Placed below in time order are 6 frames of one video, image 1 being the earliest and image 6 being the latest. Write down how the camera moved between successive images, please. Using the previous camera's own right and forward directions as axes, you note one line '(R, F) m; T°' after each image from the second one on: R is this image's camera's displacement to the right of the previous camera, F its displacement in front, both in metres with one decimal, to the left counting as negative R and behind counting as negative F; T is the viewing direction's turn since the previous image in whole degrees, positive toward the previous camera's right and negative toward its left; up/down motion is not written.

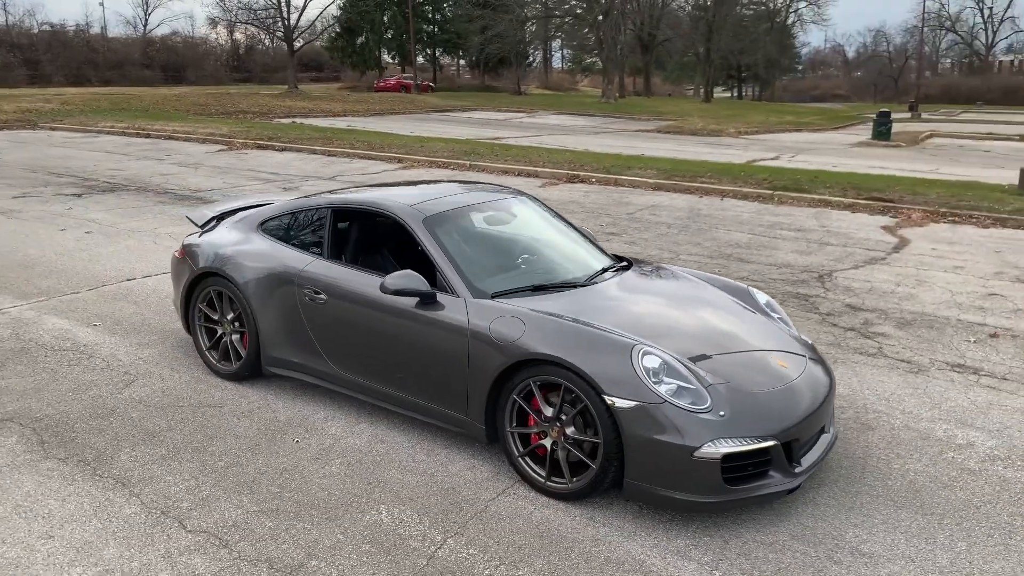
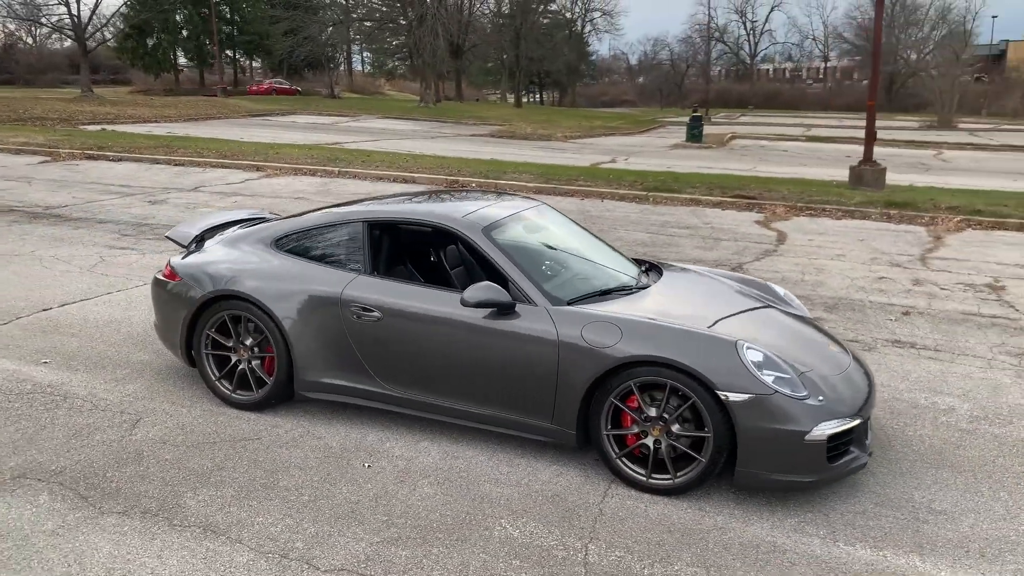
(-1.3, +0.1) m; +14°
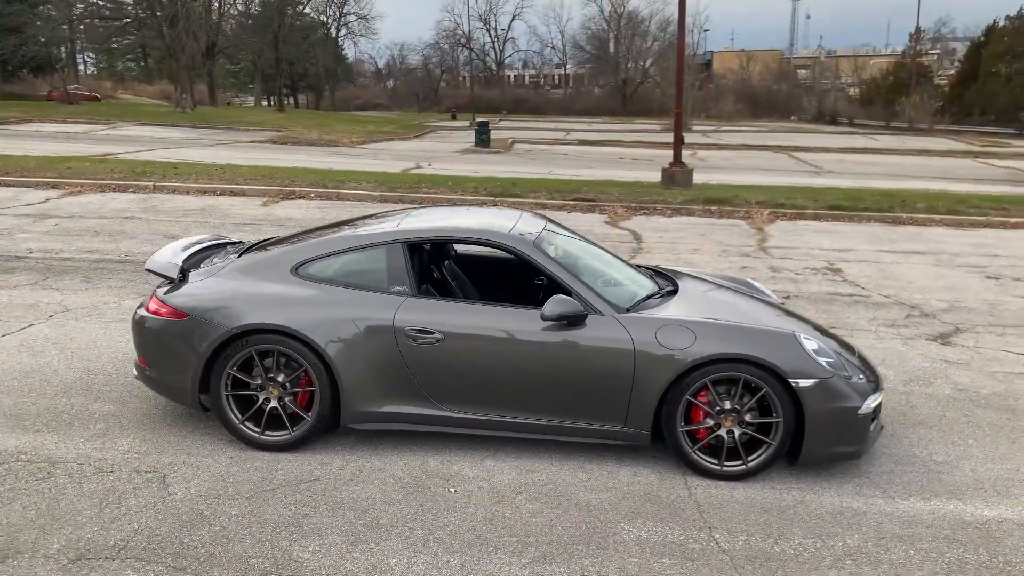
(-1.5, +0.2) m; +17°
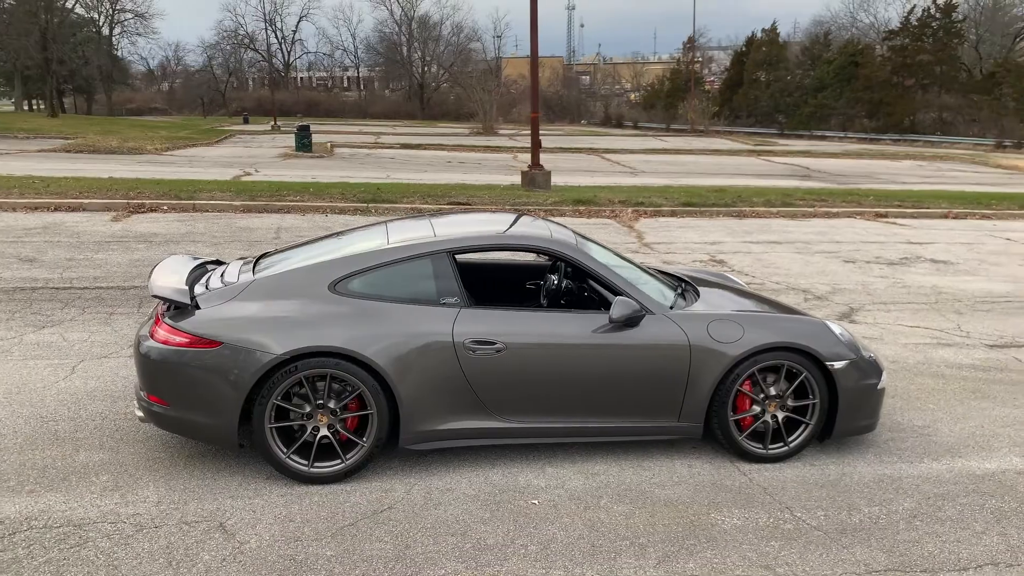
(-1.2, +0.2) m; +14°
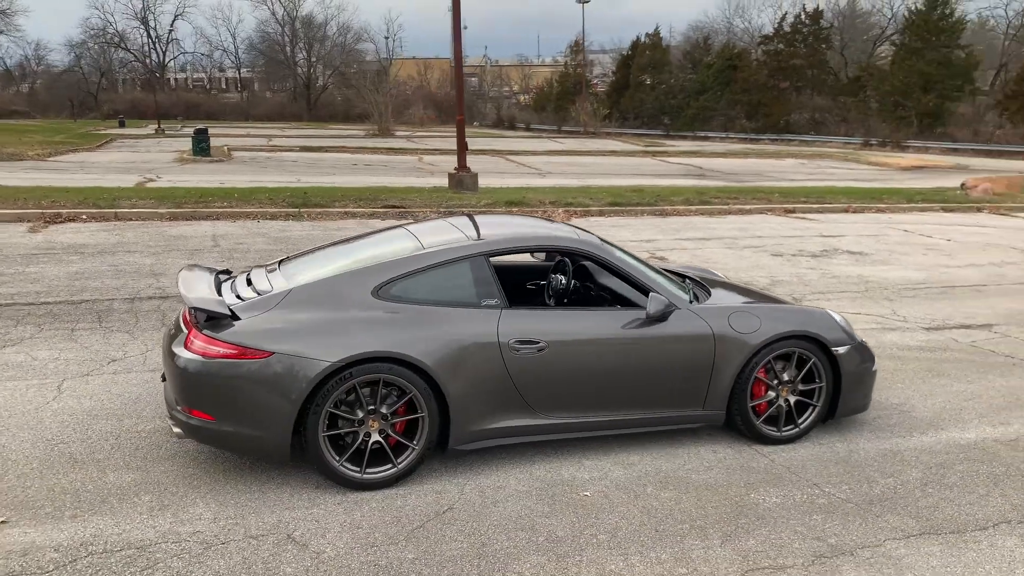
(-0.7, -0.1) m; +8°
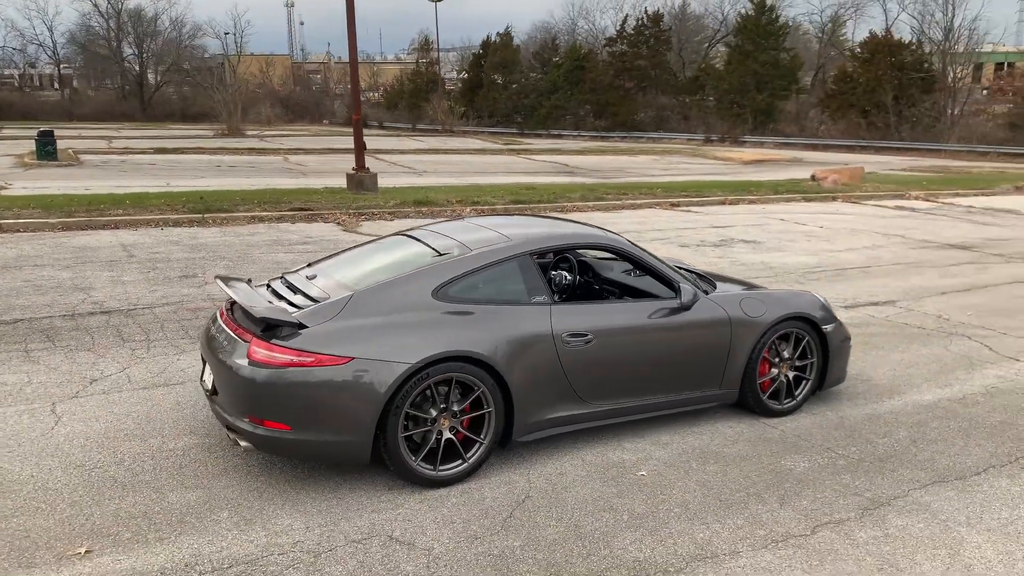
(-1.0, -0.1) m; +10°
